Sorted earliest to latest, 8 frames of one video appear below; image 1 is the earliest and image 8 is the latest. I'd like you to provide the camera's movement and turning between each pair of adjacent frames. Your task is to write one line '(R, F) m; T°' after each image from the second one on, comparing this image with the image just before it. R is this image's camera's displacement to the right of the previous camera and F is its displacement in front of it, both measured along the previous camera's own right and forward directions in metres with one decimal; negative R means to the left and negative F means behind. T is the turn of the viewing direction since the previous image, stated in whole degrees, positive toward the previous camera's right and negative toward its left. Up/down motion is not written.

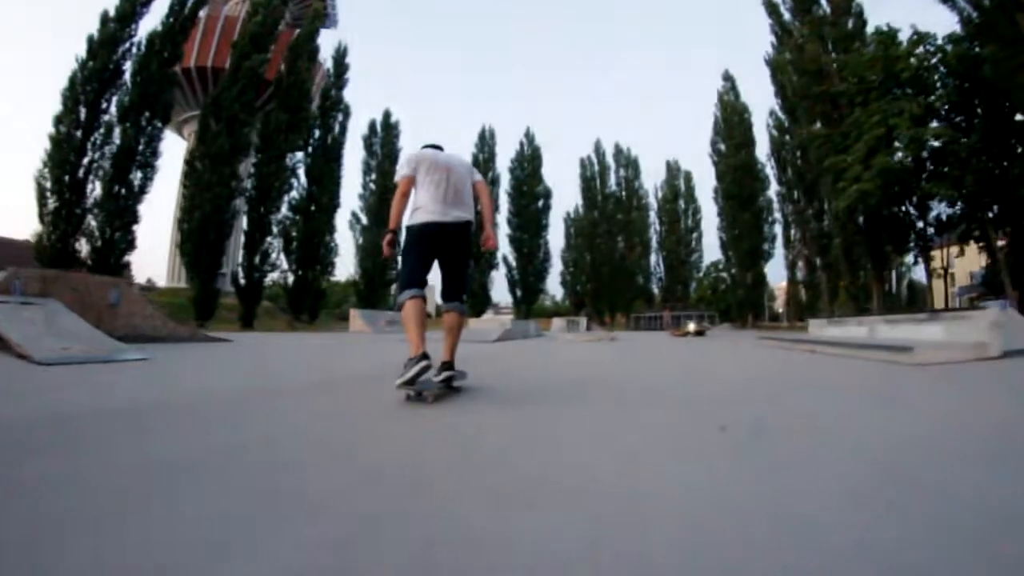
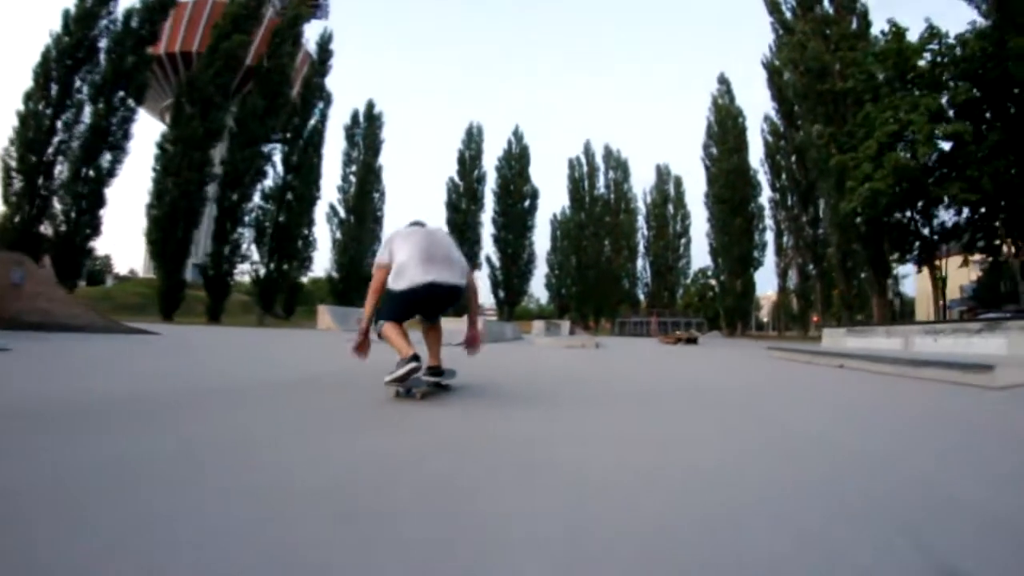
(0.0, +0.6) m; +1°
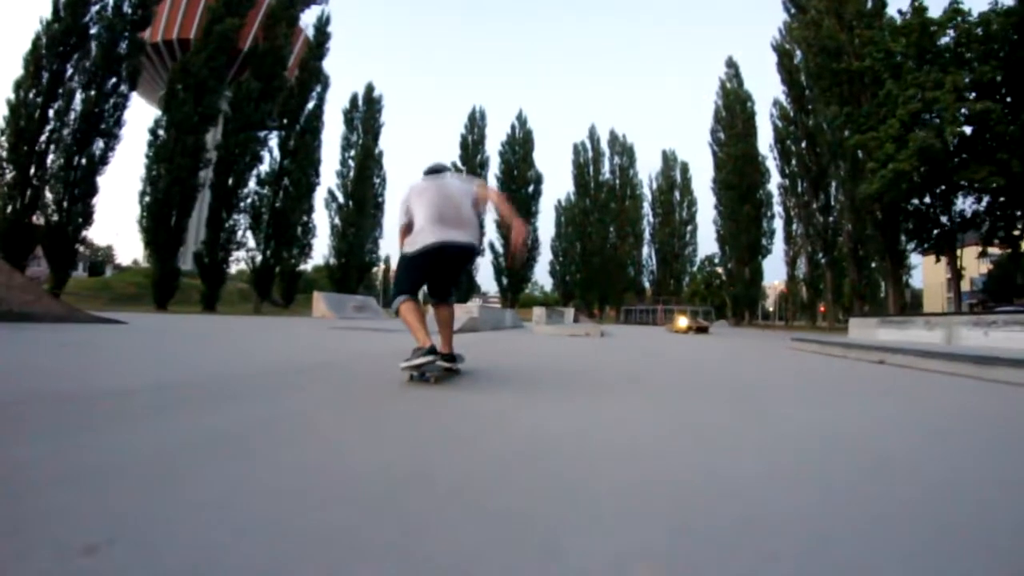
(+0.1, +0.3) m; 0°
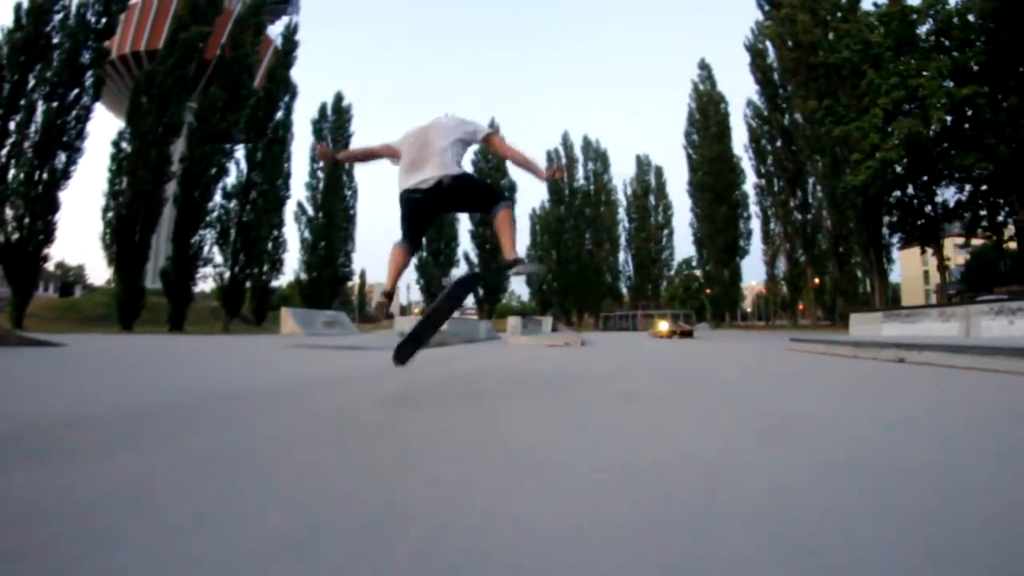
(-0.1, +0.3) m; +2°
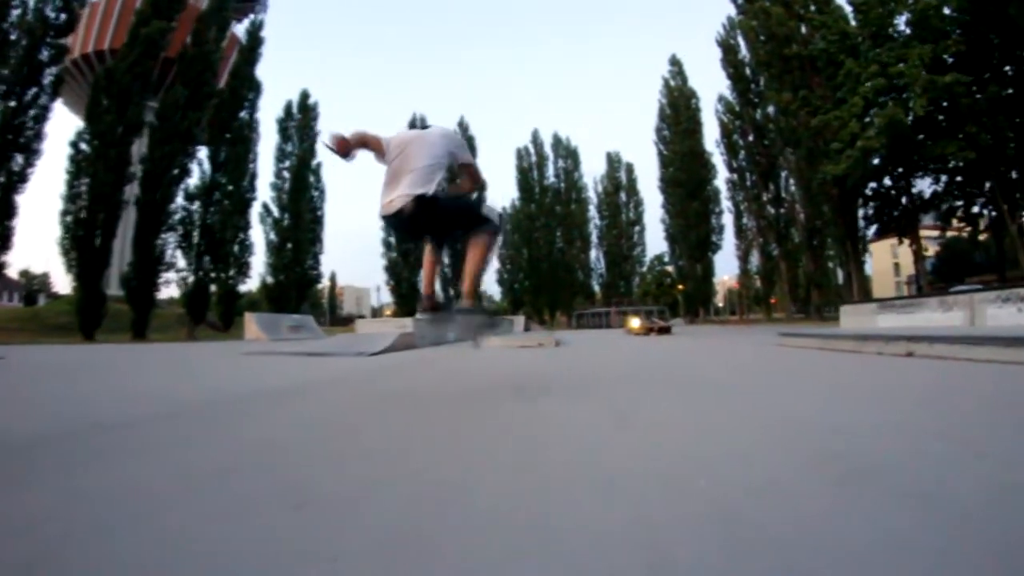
(-0.1, +0.2) m; +3°
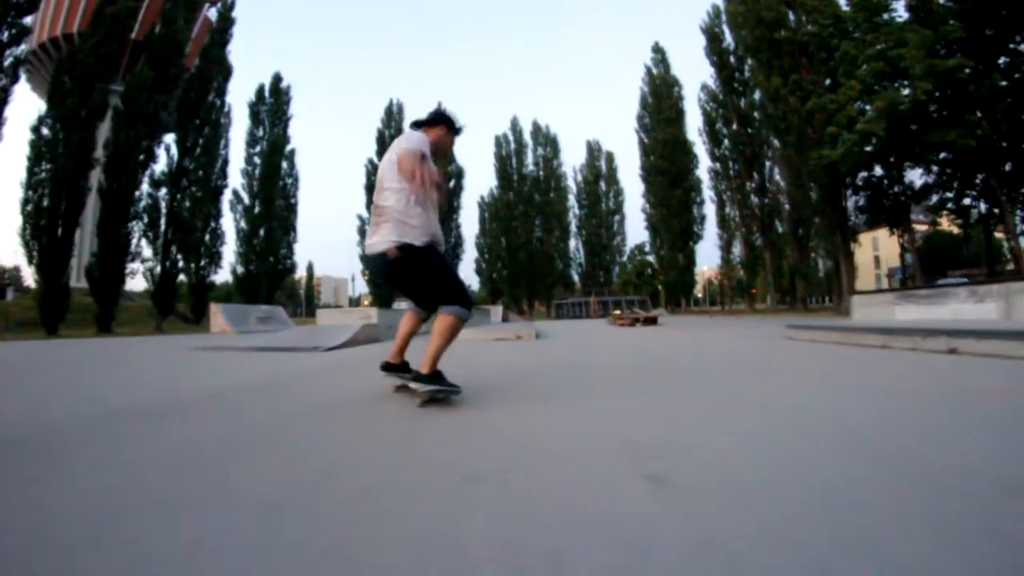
(-0.1, +0.3) m; +2°
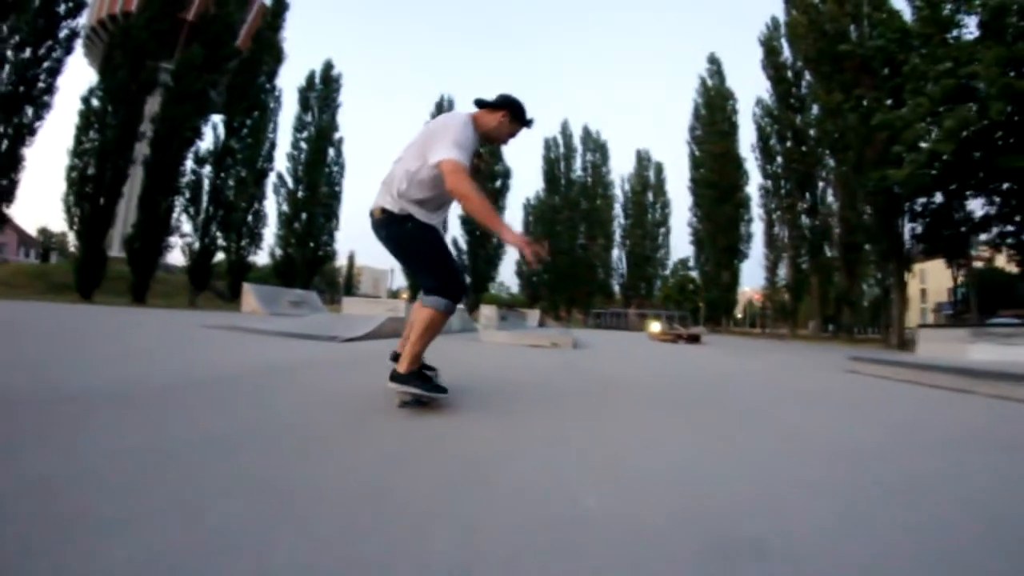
(+0.2, +0.3) m; -4°
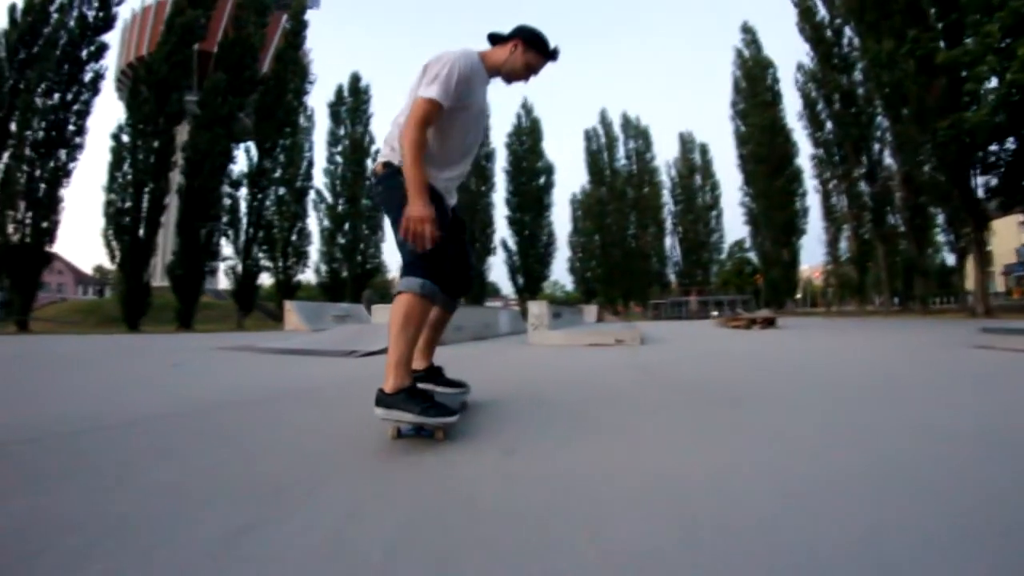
(+0.3, +0.4) m; -5°
